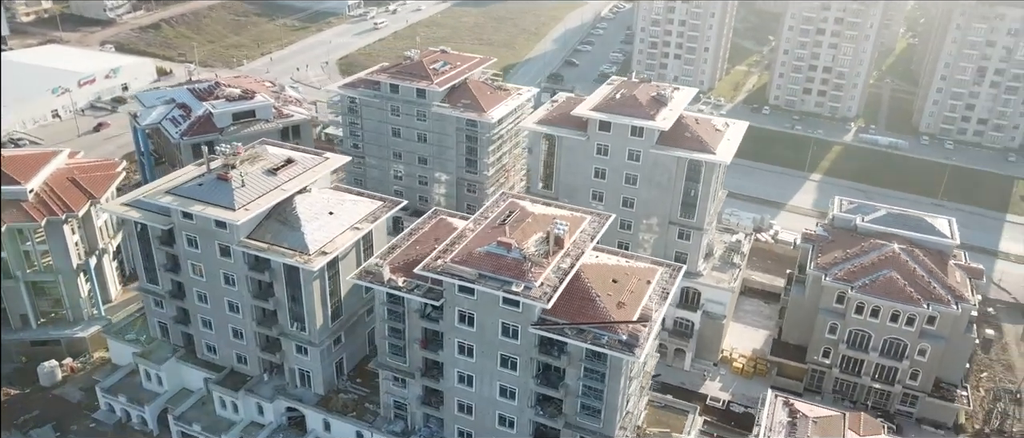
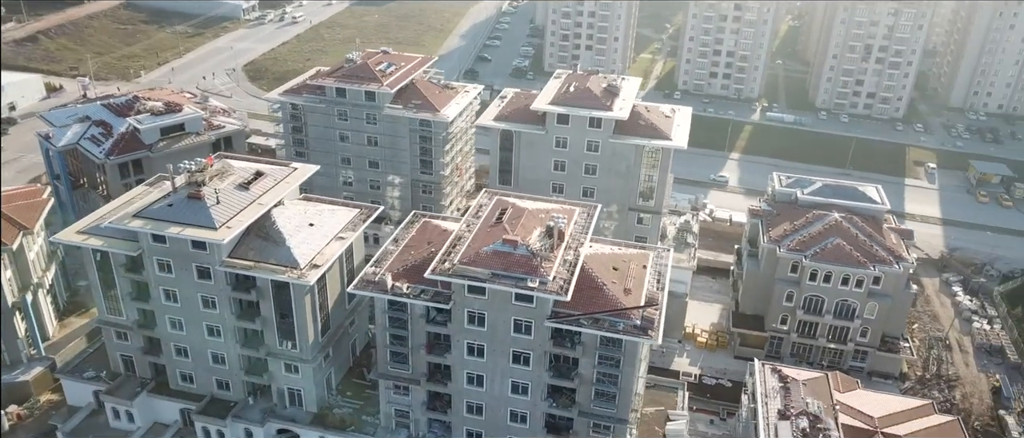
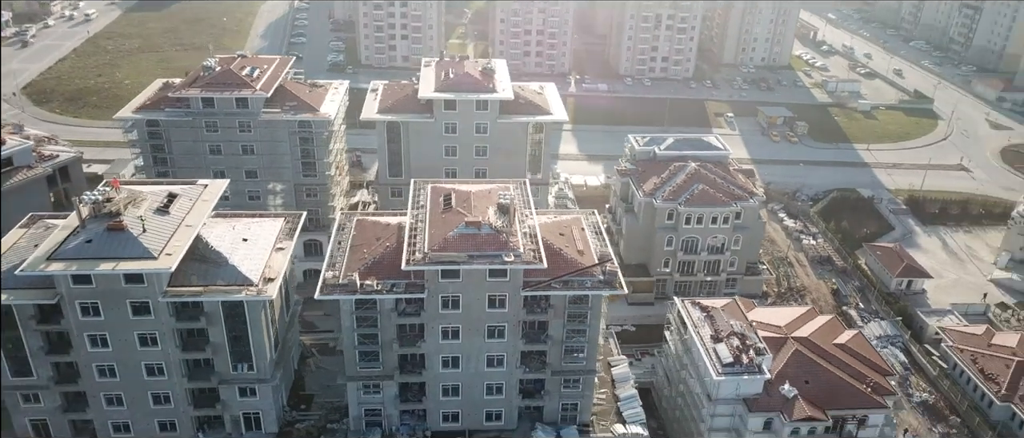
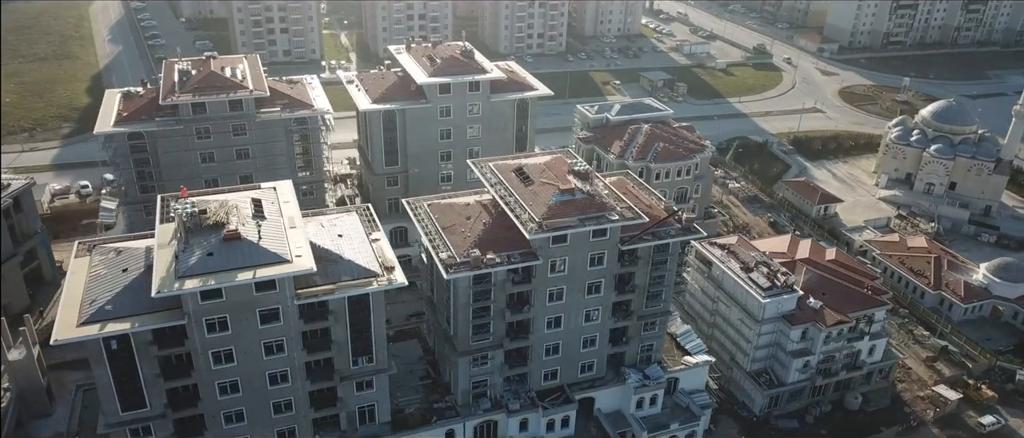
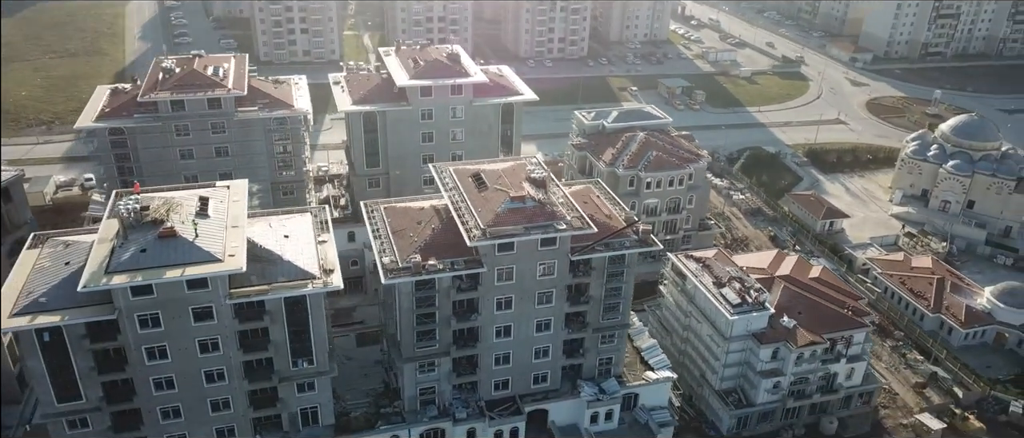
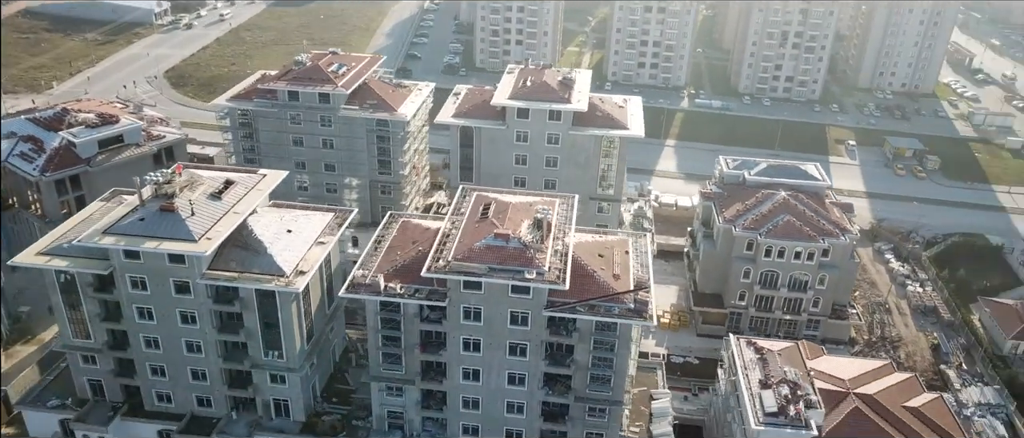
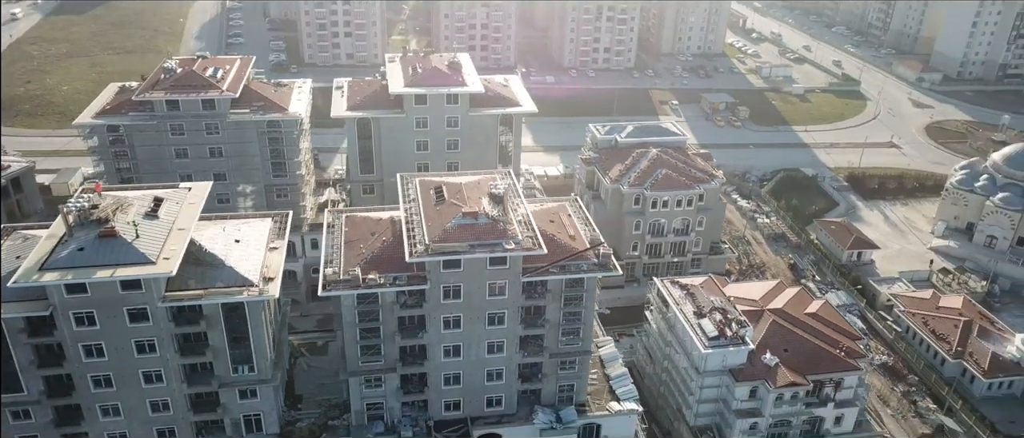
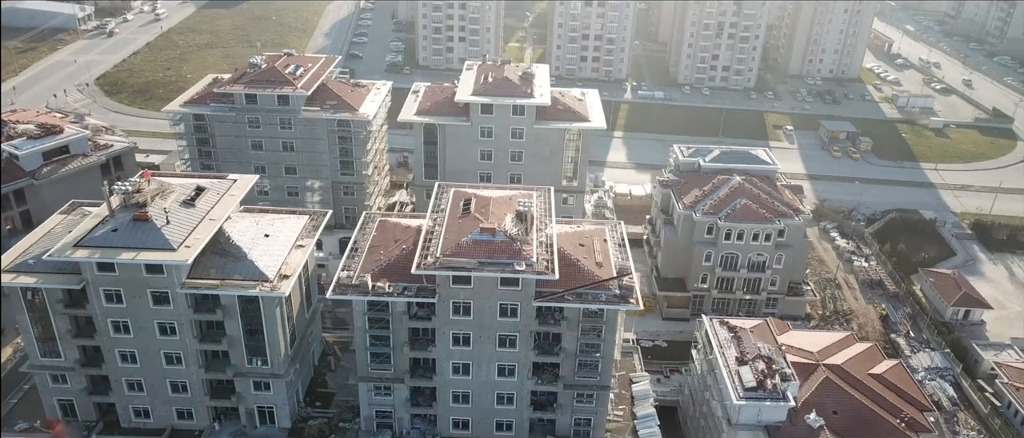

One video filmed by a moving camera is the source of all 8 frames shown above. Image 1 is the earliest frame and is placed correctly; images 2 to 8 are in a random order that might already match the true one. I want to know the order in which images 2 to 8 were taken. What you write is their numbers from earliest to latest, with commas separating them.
2, 6, 8, 3, 7, 5, 4
